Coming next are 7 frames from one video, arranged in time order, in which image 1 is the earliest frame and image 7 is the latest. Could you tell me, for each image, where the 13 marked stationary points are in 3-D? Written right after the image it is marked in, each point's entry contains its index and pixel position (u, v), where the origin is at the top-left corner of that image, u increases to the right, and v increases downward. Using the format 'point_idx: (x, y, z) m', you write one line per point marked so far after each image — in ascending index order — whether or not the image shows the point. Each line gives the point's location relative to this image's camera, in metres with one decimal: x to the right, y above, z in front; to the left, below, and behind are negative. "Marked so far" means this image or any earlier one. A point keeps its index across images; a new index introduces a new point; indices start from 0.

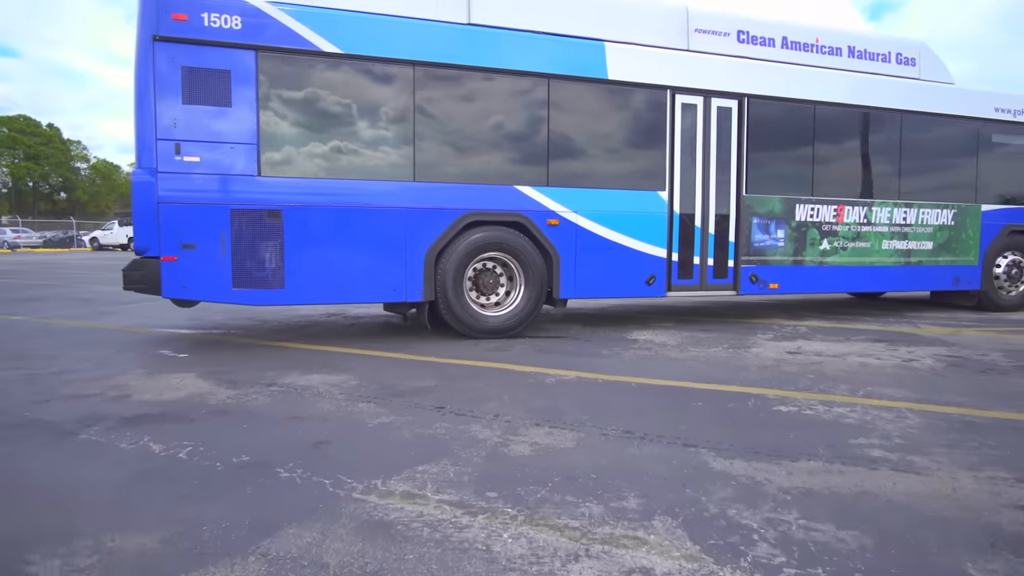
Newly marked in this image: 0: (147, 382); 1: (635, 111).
0: (-3.1, -0.8, +5.6) m
1: (+1.5, +2.2, +8.1) m
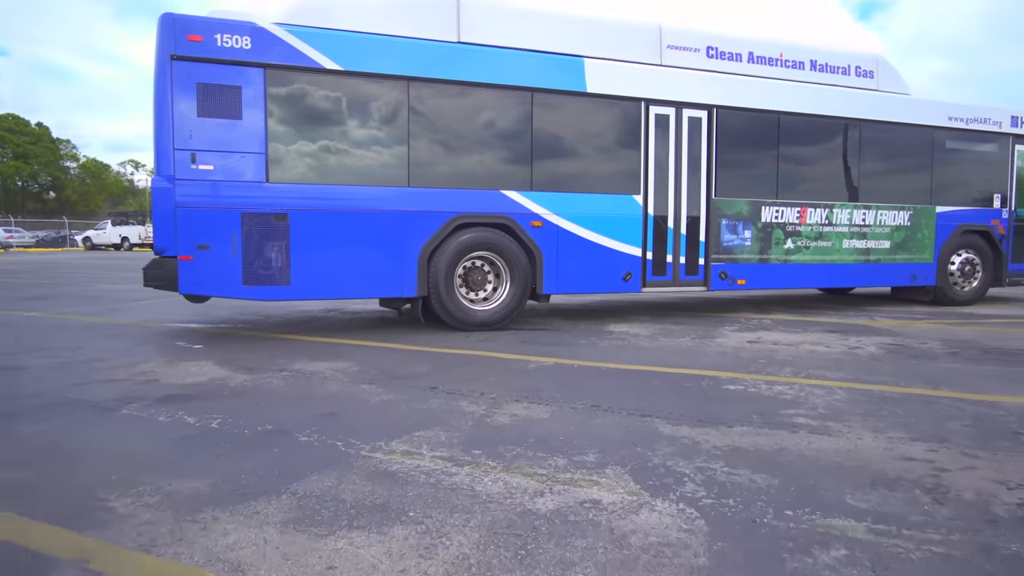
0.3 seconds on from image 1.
0: (-3.2, -0.8, +6.2) m
1: (+1.3, +2.2, +8.8) m
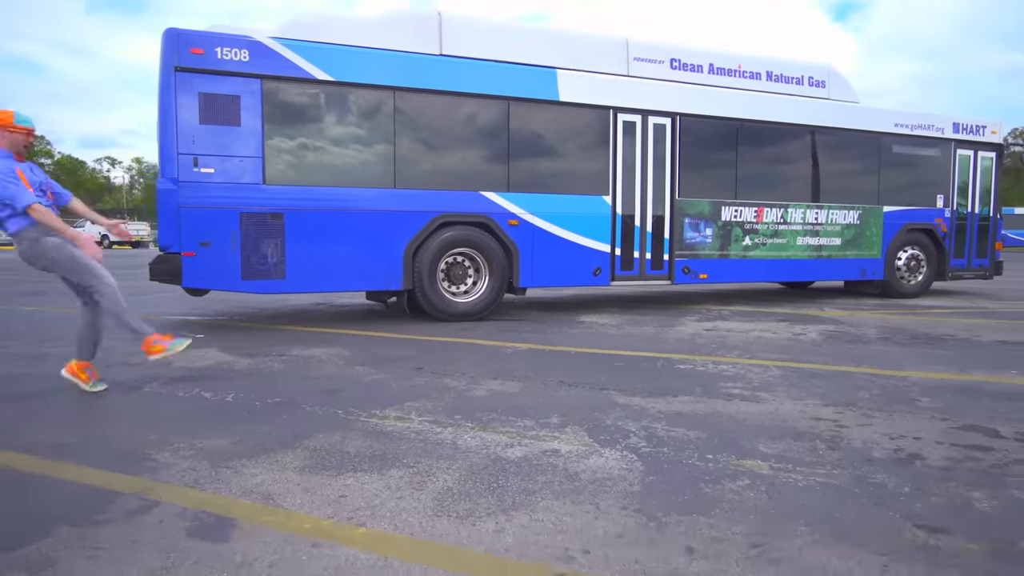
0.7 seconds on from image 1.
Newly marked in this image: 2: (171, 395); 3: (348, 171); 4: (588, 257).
0: (-3.5, -0.7, +6.8) m
1: (+1.0, +2.3, +9.5) m
2: (-2.7, -0.8, +5.1) m
3: (-2.1, +1.6, +8.3) m
4: (+1.1, +0.5, +9.6) m
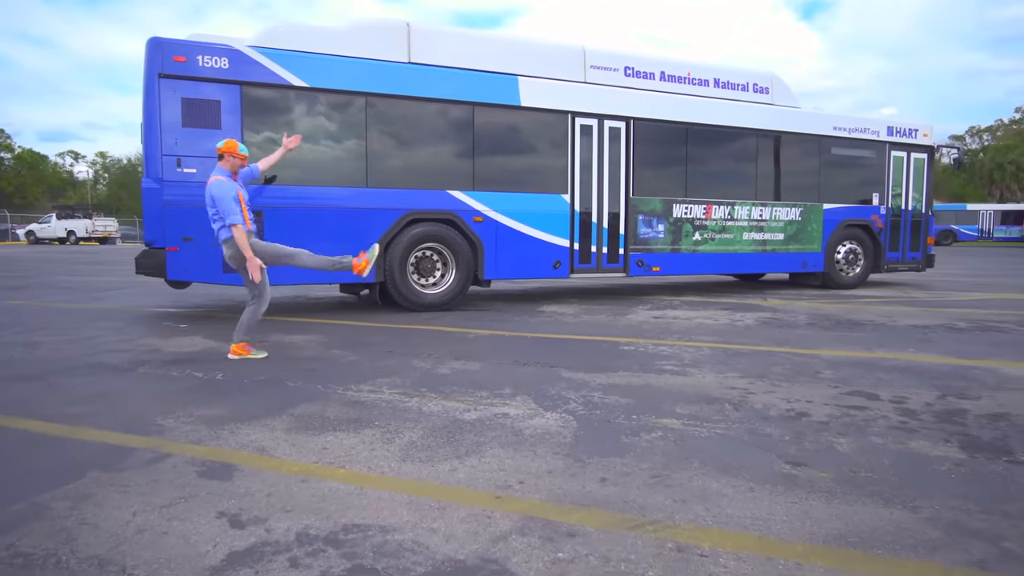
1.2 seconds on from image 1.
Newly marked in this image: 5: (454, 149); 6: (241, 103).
0: (-3.9, -0.6, +7.4) m
1: (+0.5, +2.4, +10.2) m
2: (-3.0, -0.8, +5.7) m
3: (-2.6, +1.7, +8.9) m
4: (+0.6, +0.6, +10.3) m
5: (-0.9, +2.0, +9.6) m
6: (-3.5, +2.4, +8.5) m
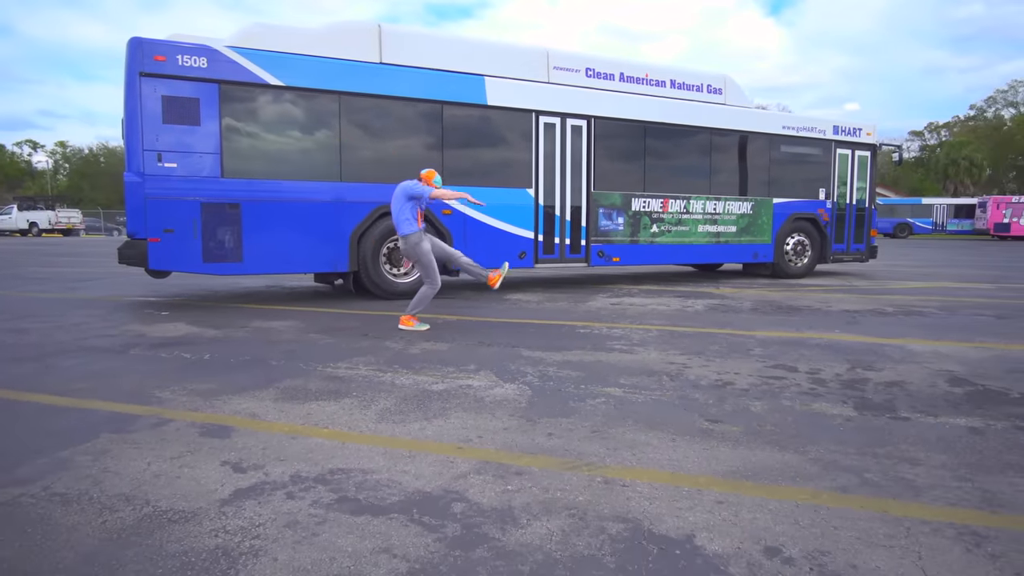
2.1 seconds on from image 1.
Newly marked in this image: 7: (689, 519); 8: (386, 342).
0: (-4.3, -0.5, +7.8) m
1: (-0.1, +2.6, +10.8) m
2: (-3.4, -0.6, +6.2) m
3: (-3.1, +1.8, +9.4) m
4: (0.0, +0.8, +10.9) m
5: (-1.4, +2.2, +10.2) m
6: (-4.0, +2.5, +8.9) m
7: (+0.8, -1.0, +2.9) m
8: (-1.3, -0.6, +6.8) m
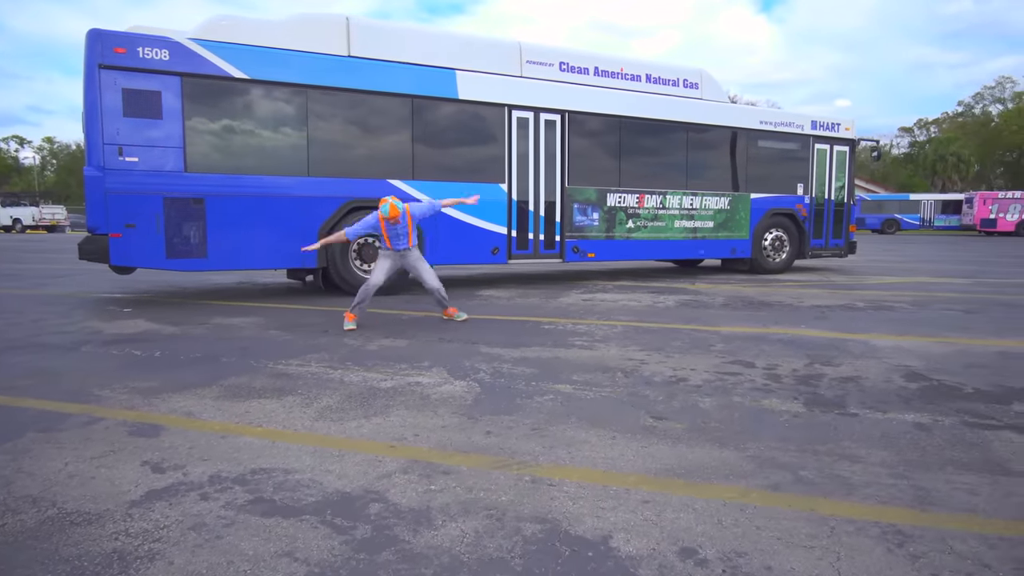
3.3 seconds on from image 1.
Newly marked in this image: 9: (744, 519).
0: (-4.7, -0.4, +7.7) m
1: (-0.5, +2.7, +10.7) m
2: (-3.8, -0.6, +6.1) m
3: (-3.5, +1.9, +9.2) m
4: (-0.4, +0.8, +10.8) m
5: (-1.8, +2.3, +10.0) m
6: (-4.4, +2.6, +8.7) m
7: (+0.4, -1.0, +2.8) m
8: (-1.7, -0.5, +6.7) m
9: (+1.0, -1.0, +2.9) m
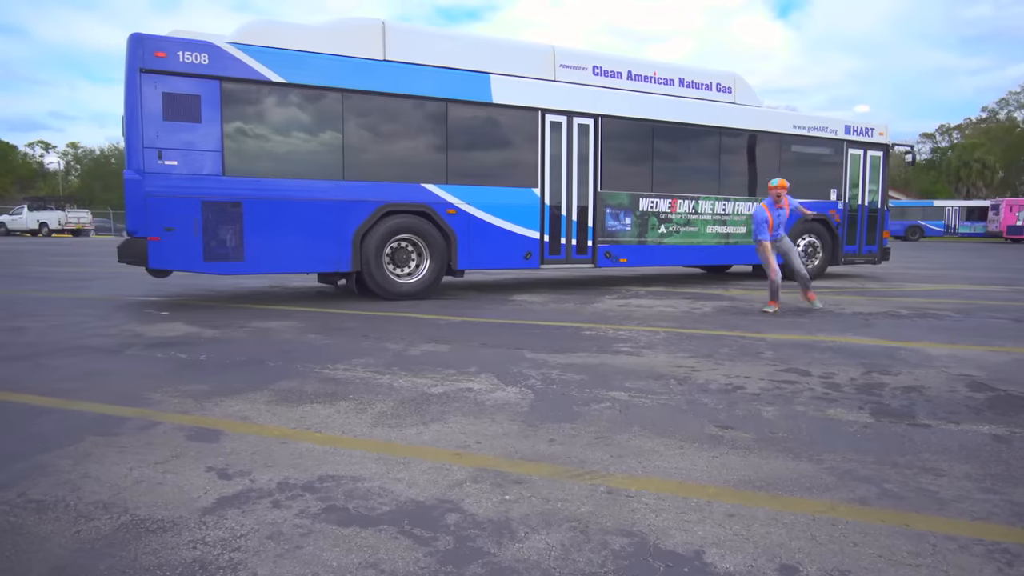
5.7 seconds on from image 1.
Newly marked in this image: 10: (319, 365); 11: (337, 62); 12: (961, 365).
0: (-4.3, -0.5, +7.7) m
1: (0.0, +2.6, +10.6) m
2: (-3.3, -0.6, +6.1) m
3: (-3.0, +1.8, +9.2) m
4: (+0.1, +0.7, +10.8) m
5: (-1.3, +2.2, +10.0) m
6: (-3.9, +2.5, +8.7) m
7: (+0.8, -1.0, +2.7) m
8: (-1.3, -0.6, +6.6) m
9: (+1.4, -1.0, +2.7) m
10: (-1.7, -0.7, +5.7) m
11: (-2.5, +3.2, +9.4) m
12: (+4.0, -0.7, +5.8) m
